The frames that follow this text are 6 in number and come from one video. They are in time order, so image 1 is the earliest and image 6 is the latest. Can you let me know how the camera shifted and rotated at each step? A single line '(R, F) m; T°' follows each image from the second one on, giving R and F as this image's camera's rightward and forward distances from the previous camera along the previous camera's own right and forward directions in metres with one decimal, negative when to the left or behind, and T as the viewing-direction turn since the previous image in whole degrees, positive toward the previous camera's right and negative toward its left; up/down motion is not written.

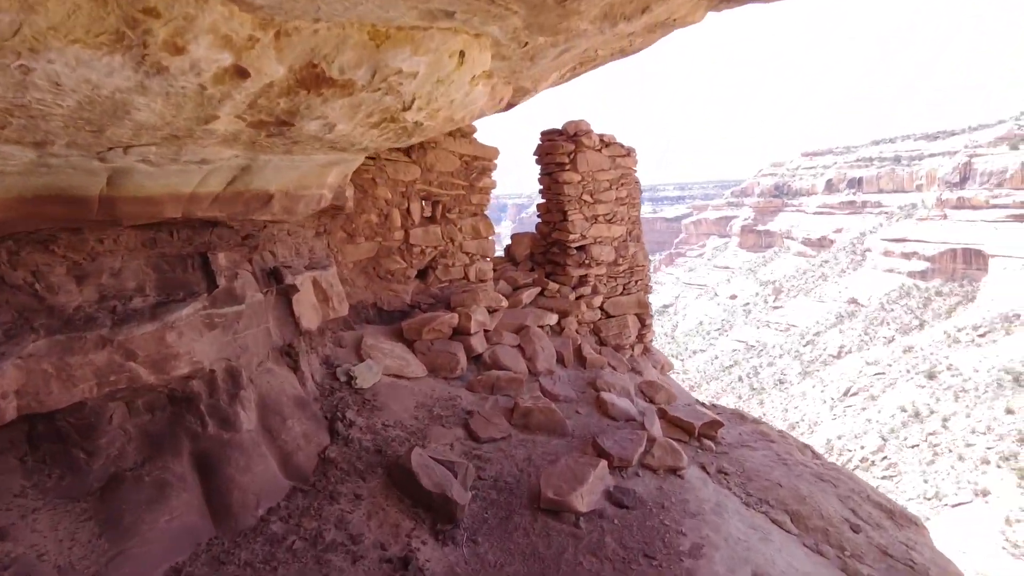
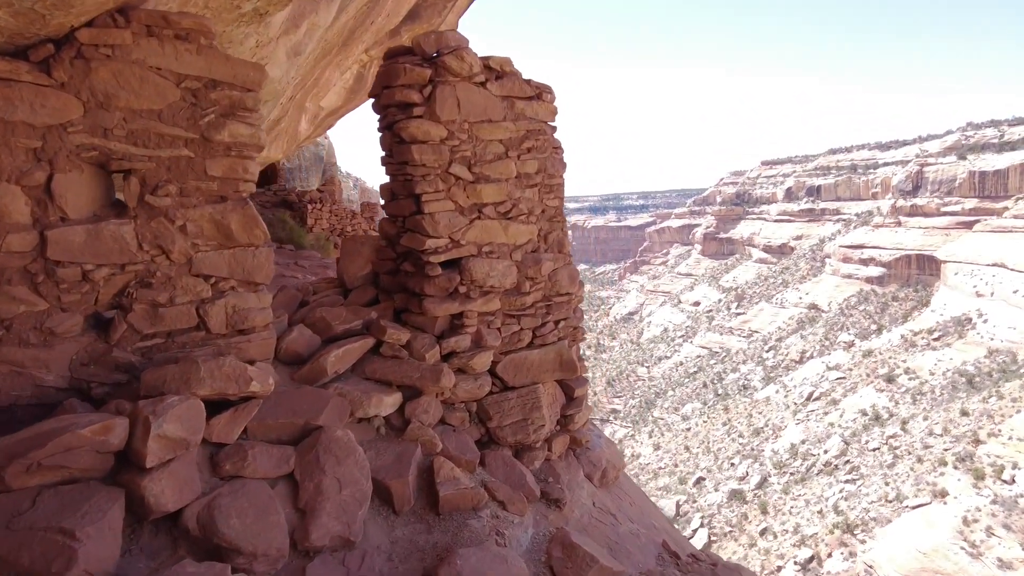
(+0.7, +2.4) m; +3°
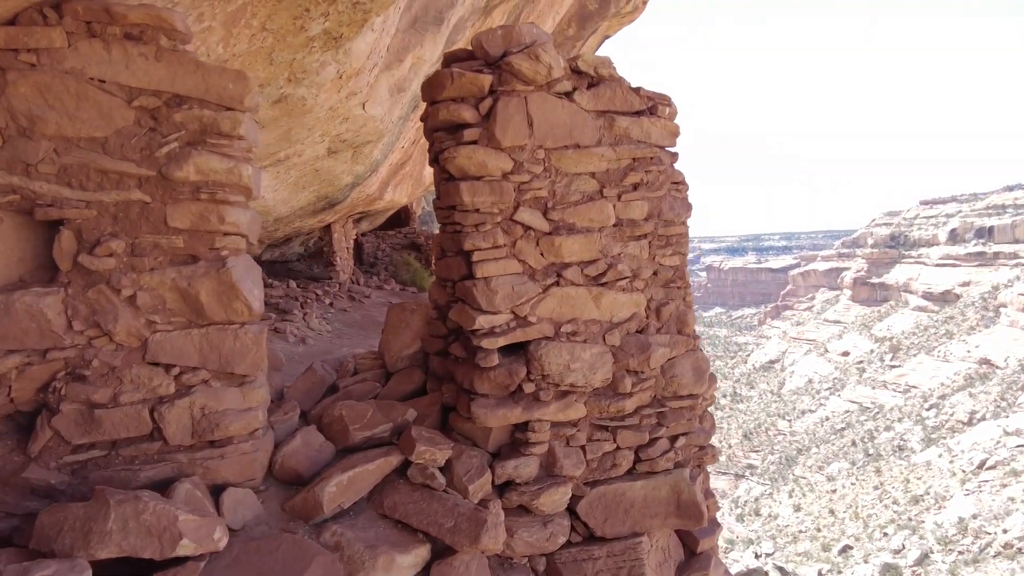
(+0.1, +0.9) m; -11°
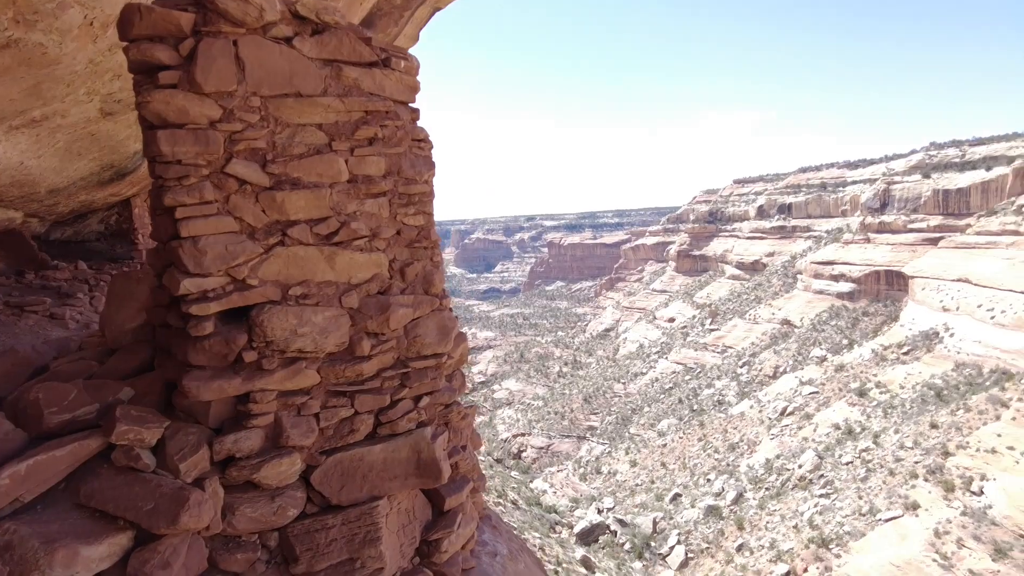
(+0.4, 0.0) m; +13°
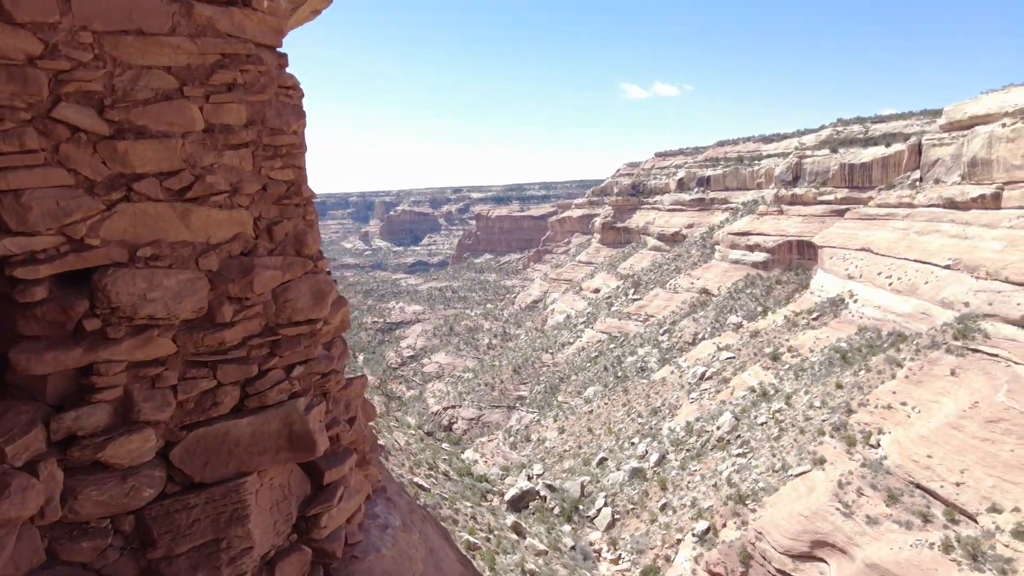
(+0.1, +0.1) m; +6°
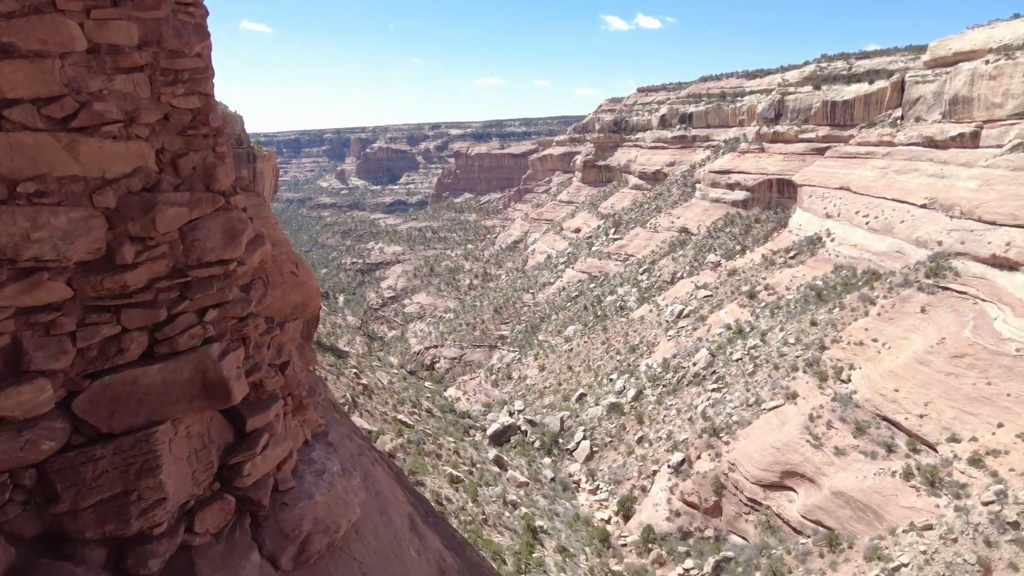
(+0.1, +0.1) m; +2°
